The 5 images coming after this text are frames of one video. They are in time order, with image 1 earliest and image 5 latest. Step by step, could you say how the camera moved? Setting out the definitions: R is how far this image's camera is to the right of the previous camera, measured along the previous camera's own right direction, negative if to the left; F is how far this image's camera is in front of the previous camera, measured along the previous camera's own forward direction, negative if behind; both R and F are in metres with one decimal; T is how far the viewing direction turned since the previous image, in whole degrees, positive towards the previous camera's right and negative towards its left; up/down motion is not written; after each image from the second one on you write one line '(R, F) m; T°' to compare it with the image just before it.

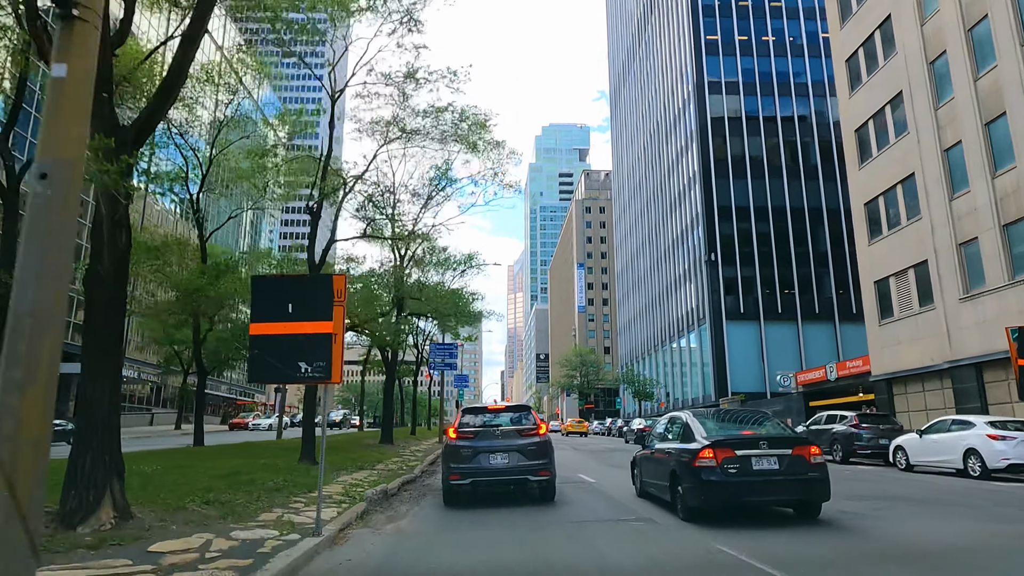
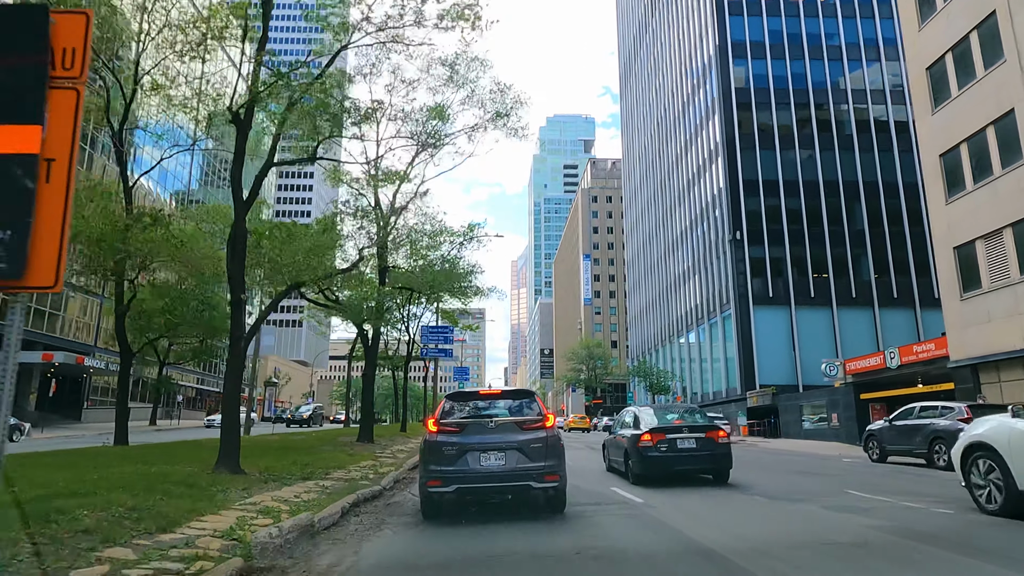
(0.0, +4.4) m; 0°
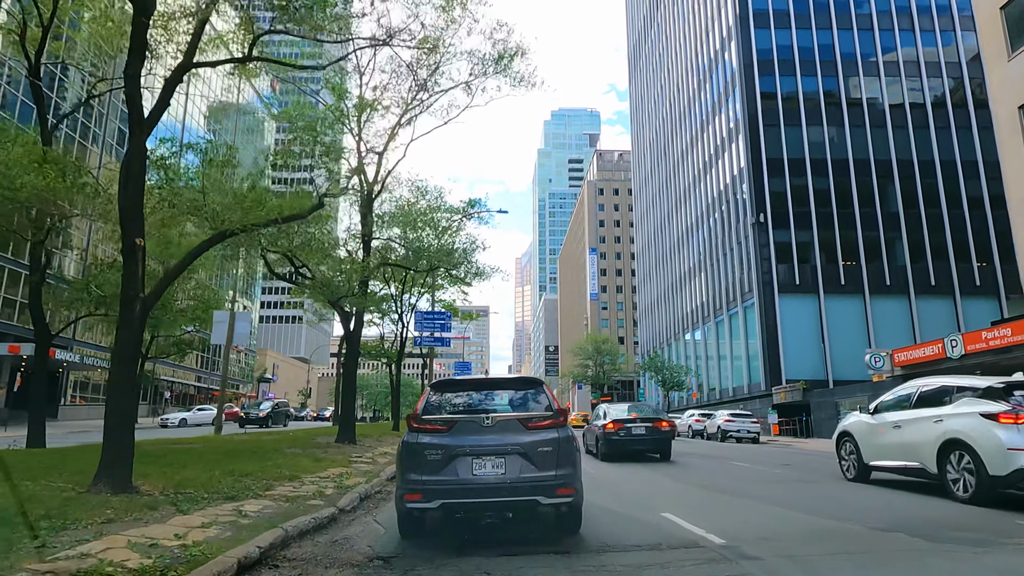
(0.0, +3.2) m; 0°
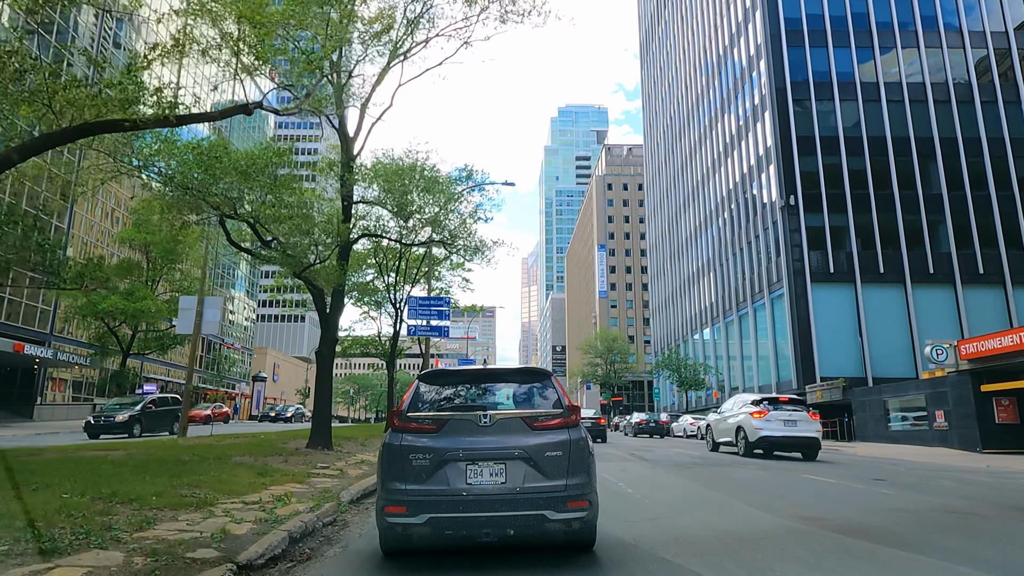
(0.0, +3.2) m; -1°
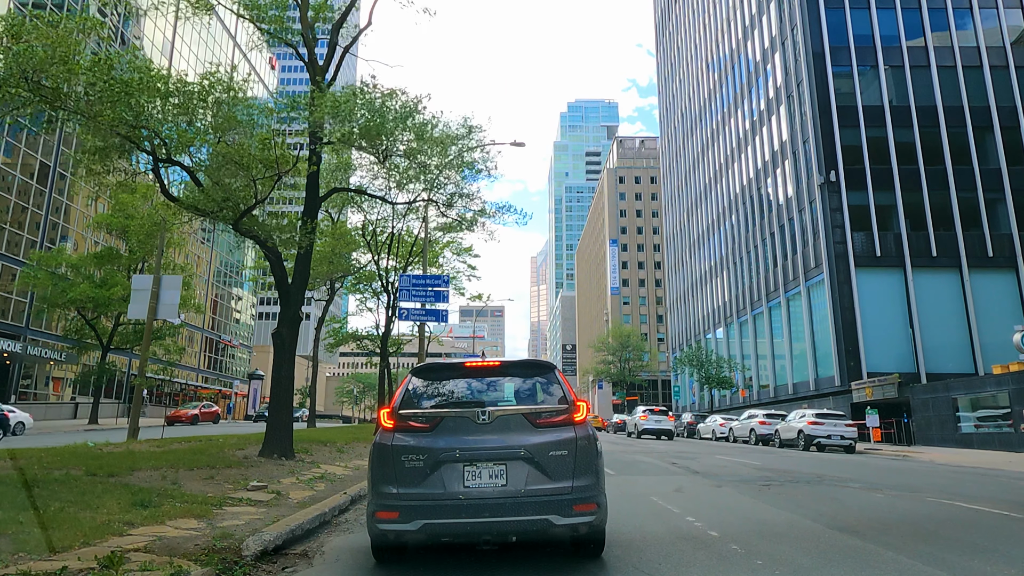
(0.0, +3.4) m; -1°
